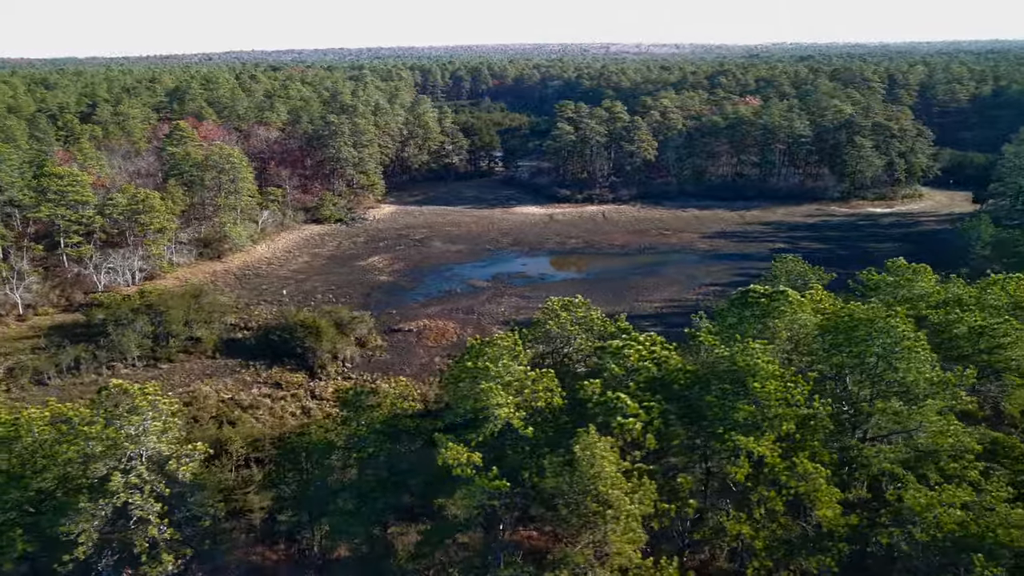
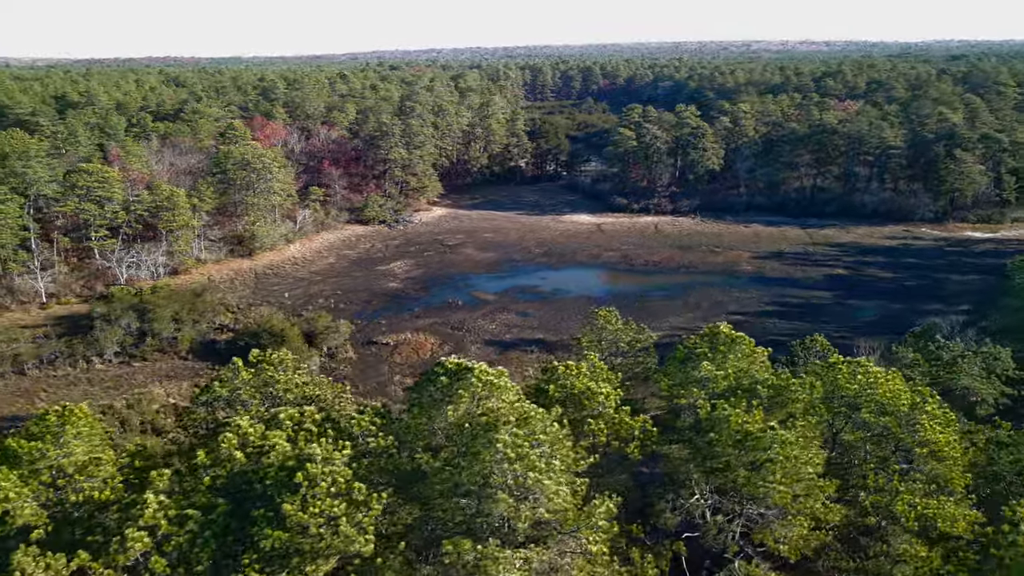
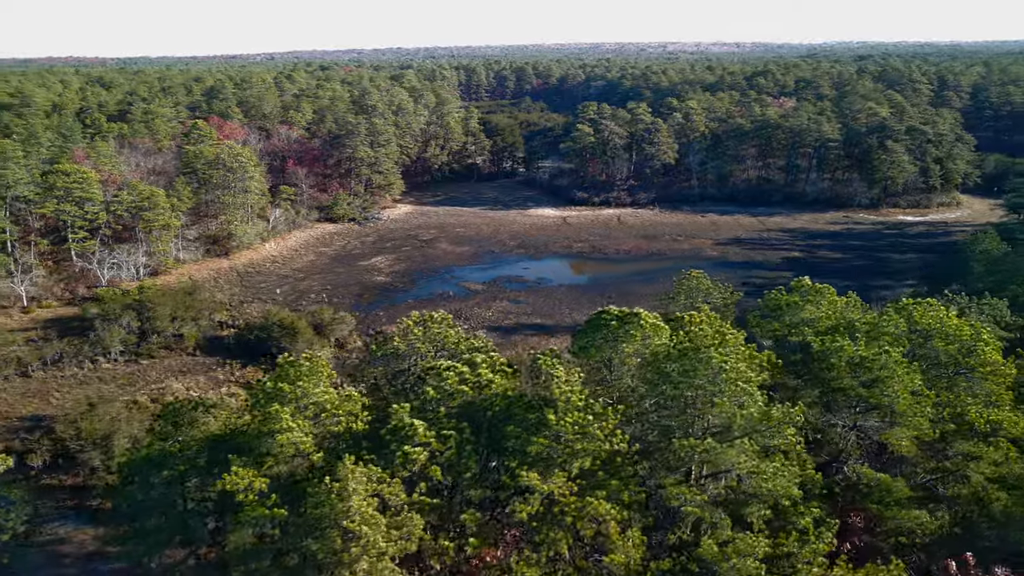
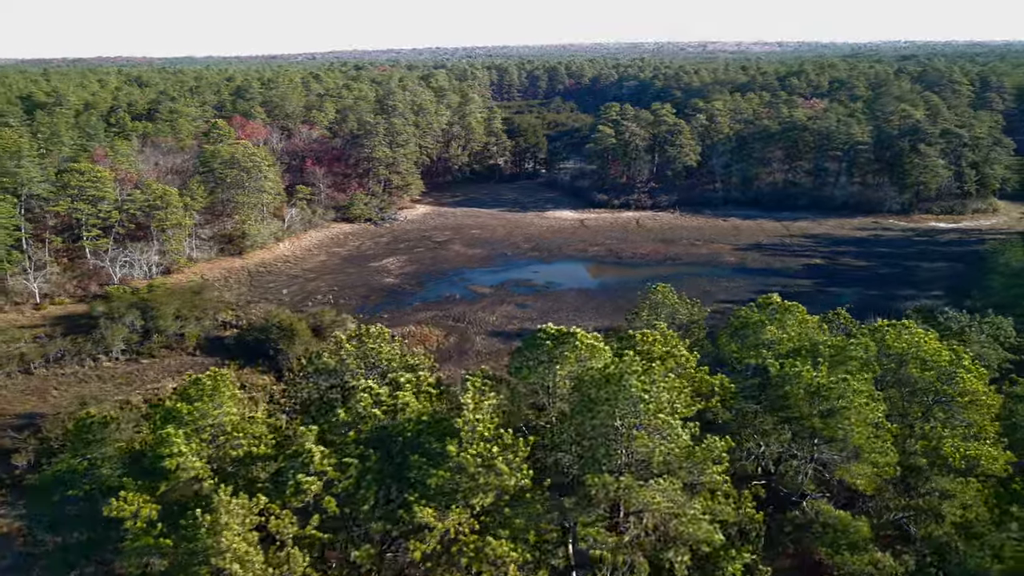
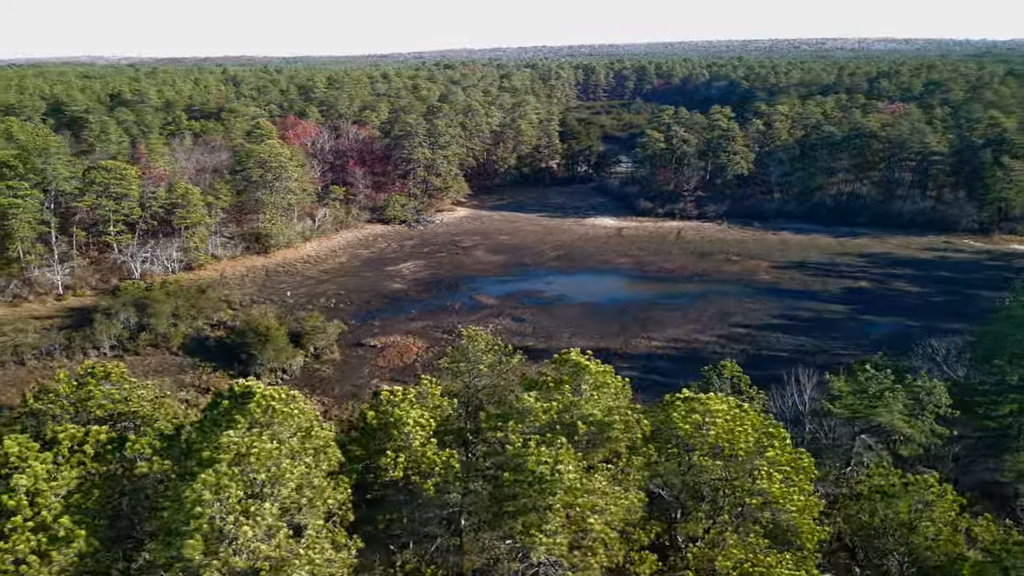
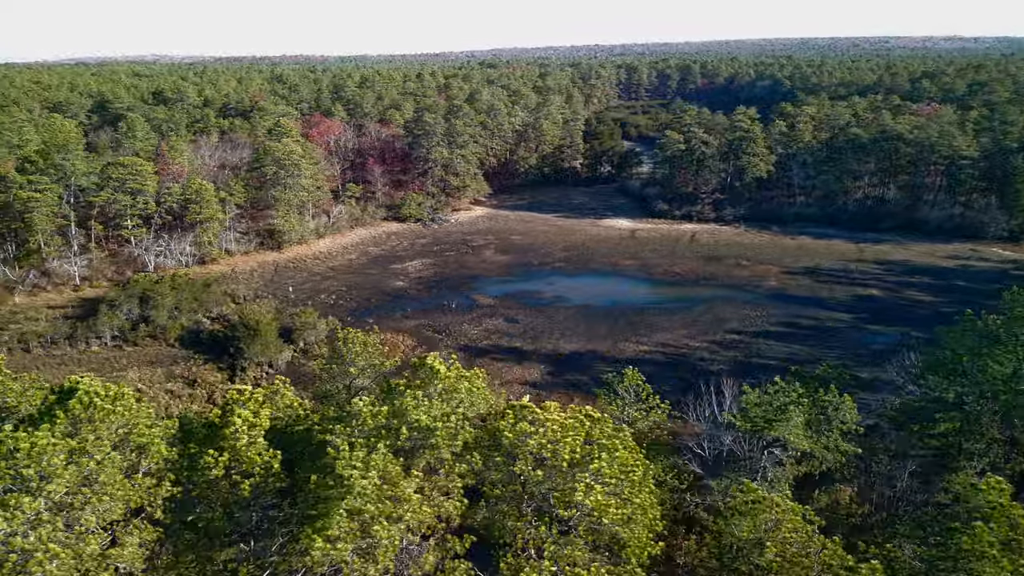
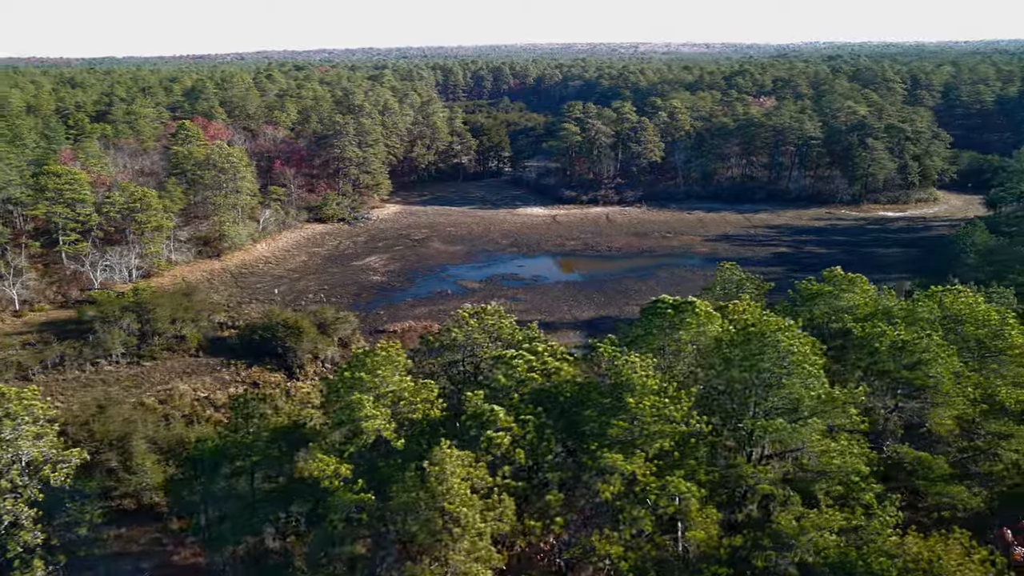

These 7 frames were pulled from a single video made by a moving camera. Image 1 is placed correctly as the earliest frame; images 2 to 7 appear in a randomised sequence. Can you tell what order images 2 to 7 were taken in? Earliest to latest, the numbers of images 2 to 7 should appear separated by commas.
7, 3, 4, 2, 5, 6
